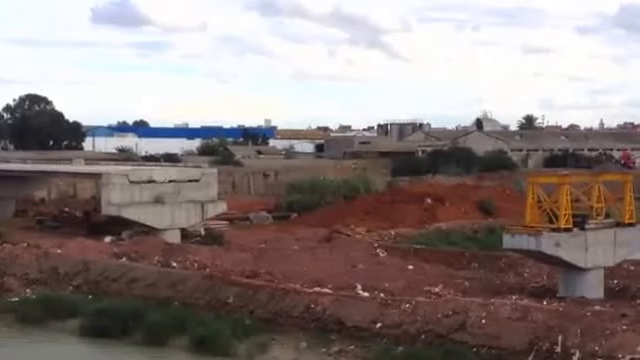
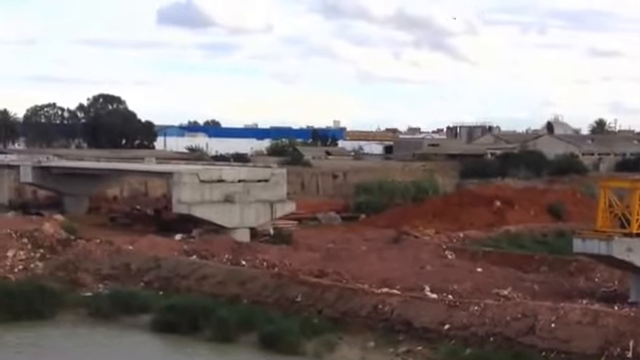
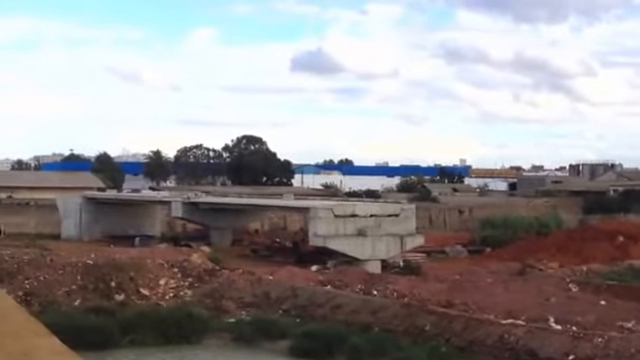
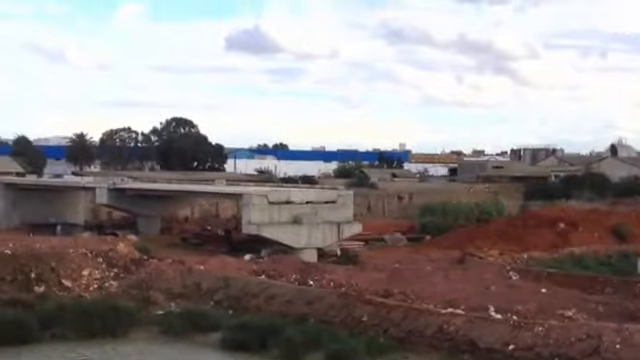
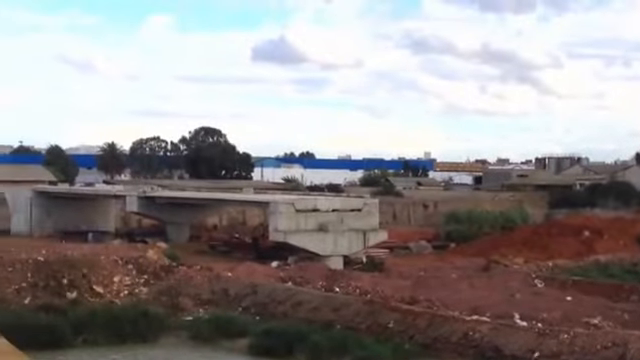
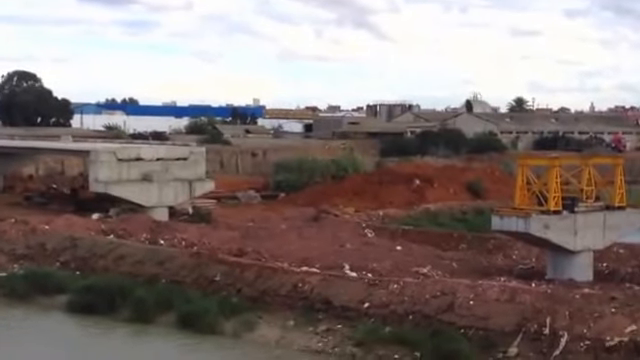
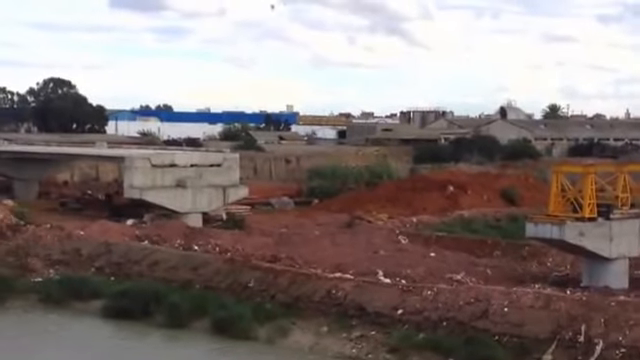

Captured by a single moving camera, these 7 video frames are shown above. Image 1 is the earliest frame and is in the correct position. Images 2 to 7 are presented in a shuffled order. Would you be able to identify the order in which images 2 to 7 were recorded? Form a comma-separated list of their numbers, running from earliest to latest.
6, 7, 2, 4, 5, 3
